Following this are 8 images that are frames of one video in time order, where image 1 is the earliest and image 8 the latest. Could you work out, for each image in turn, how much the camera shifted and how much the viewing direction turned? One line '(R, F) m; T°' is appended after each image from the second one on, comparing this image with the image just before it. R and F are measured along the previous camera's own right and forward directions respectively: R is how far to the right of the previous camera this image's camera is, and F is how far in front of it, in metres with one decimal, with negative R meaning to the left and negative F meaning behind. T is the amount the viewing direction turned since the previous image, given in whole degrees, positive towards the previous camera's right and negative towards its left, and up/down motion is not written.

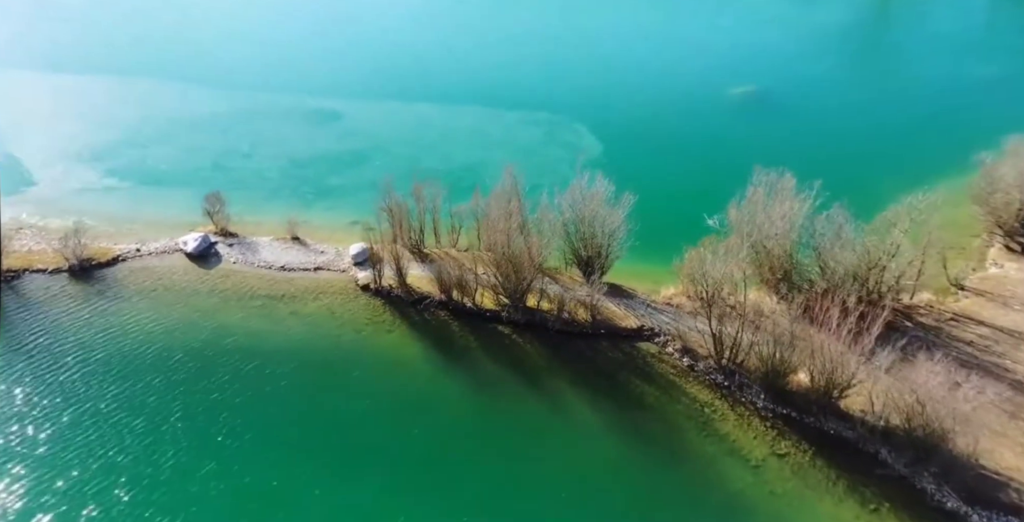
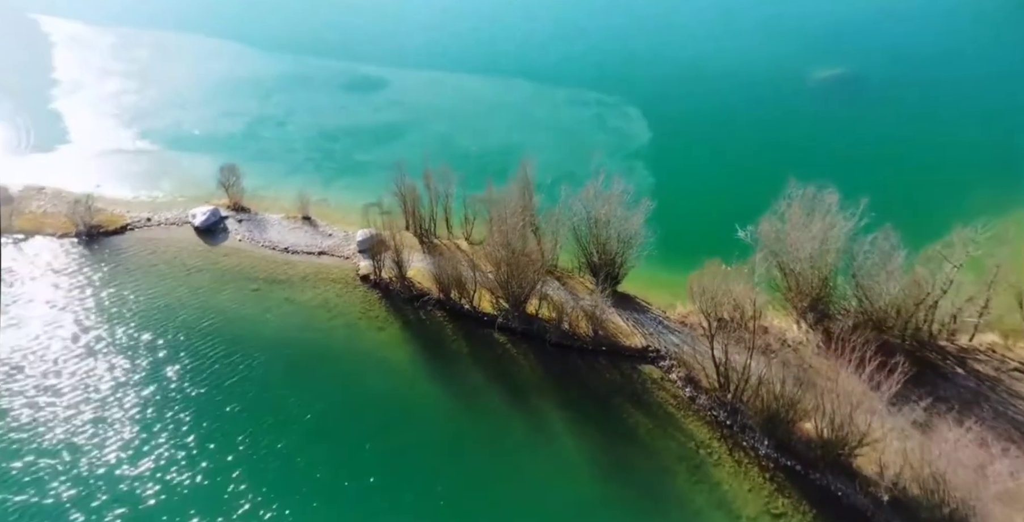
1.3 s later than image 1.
(+1.6, +1.6) m; -4°
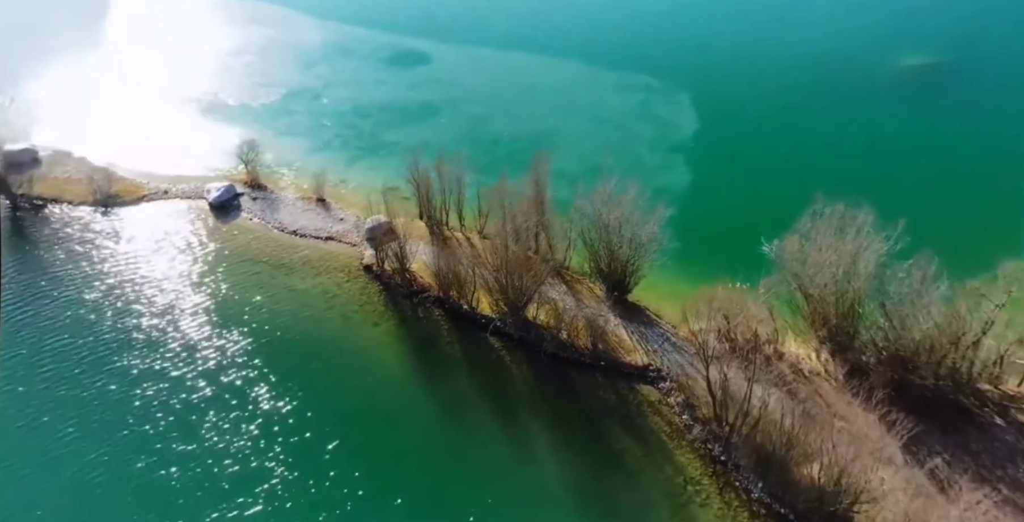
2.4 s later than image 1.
(+1.4, +1.1) m; -4°
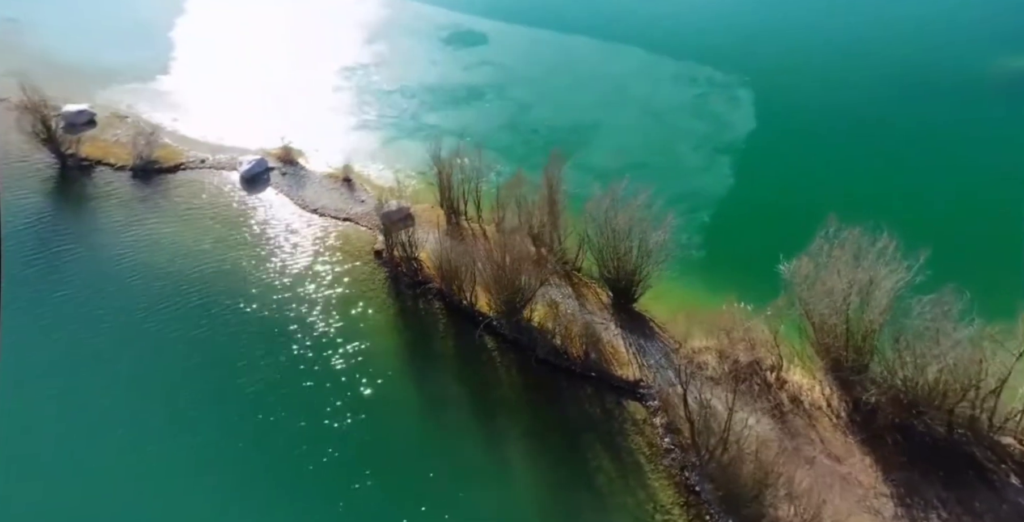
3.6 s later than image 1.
(+1.8, +0.4) m; -5°
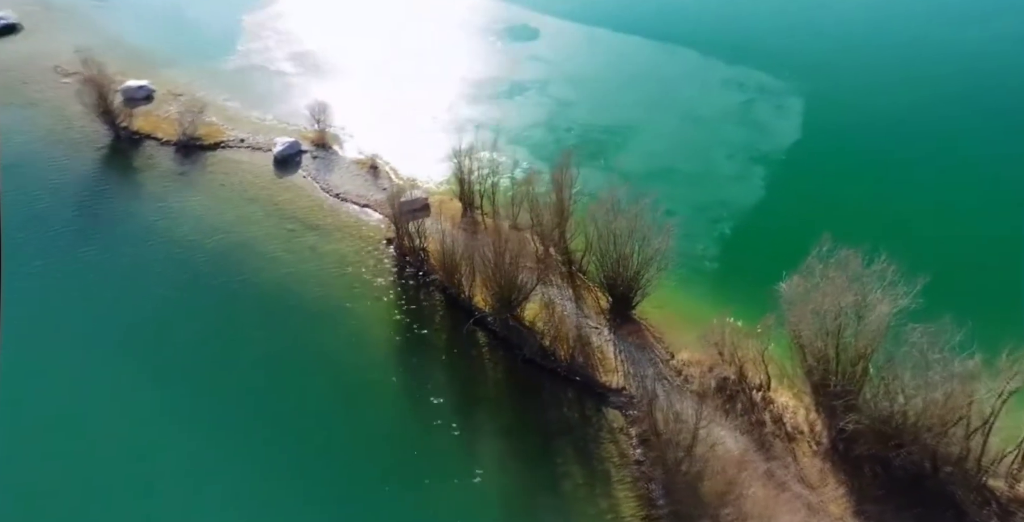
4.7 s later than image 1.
(+1.9, -0.2) m; -5°
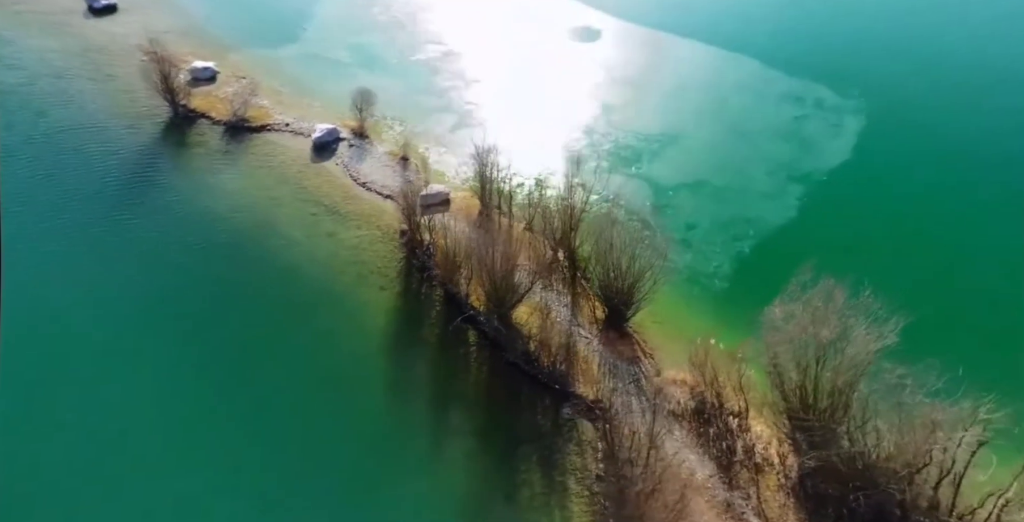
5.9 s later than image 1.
(+2.4, -0.3) m; -6°
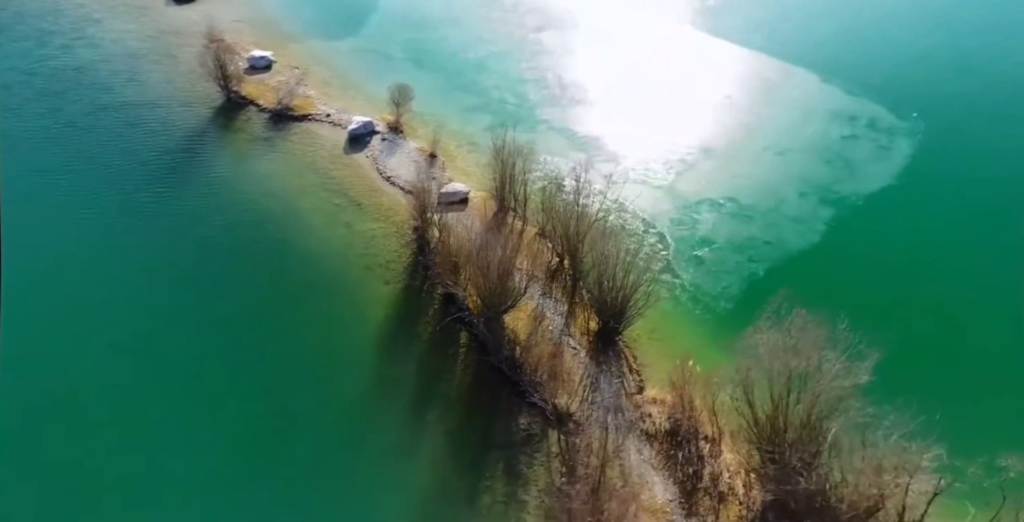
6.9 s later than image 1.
(+2.3, -0.3) m; -5°
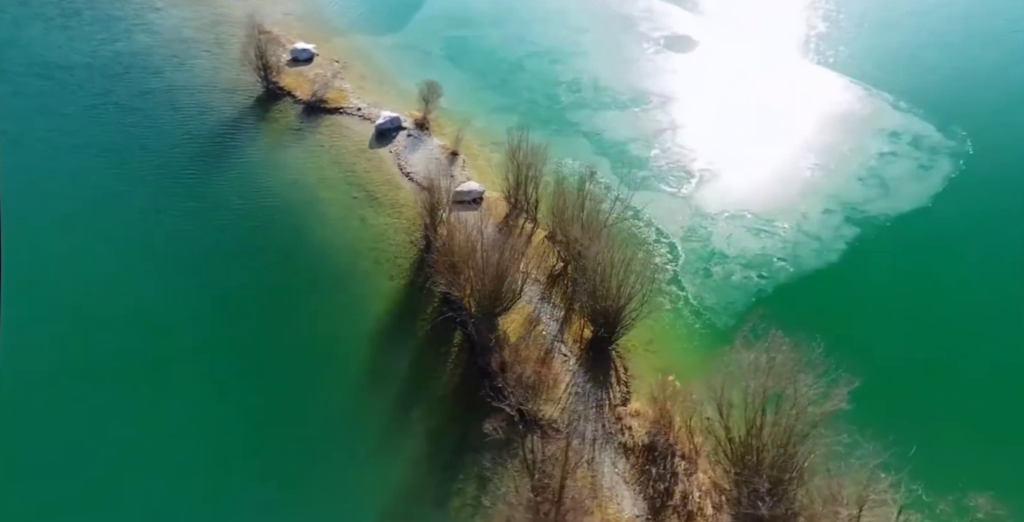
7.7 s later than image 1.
(+1.8, -0.2) m; -4°
